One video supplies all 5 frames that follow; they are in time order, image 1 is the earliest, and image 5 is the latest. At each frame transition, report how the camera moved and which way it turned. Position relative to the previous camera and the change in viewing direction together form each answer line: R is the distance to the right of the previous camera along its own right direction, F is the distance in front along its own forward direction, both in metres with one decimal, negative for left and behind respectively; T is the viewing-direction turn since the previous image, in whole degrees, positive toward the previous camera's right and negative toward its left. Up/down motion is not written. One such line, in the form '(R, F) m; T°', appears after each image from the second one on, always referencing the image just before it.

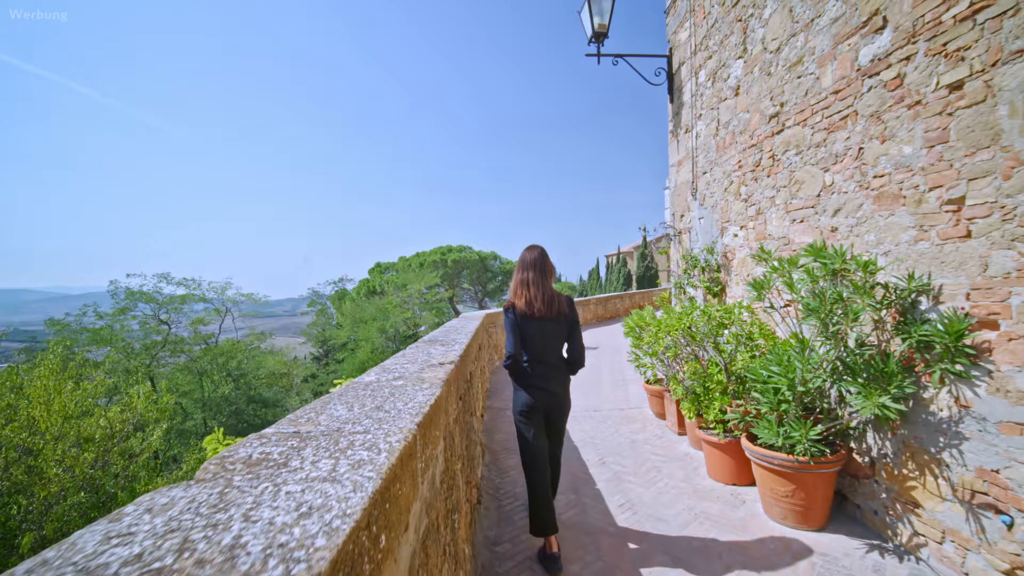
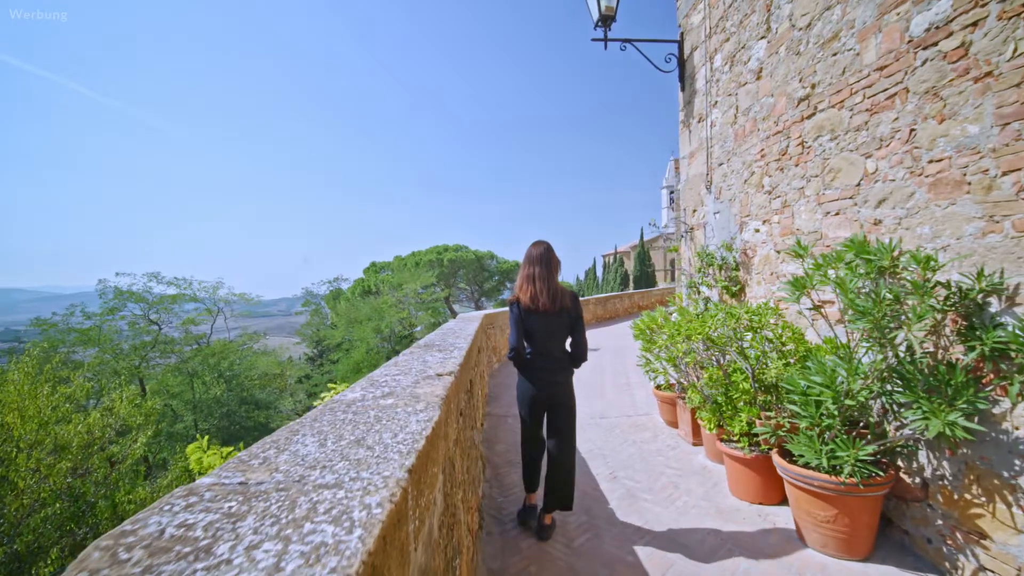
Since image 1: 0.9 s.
(-0.1, +0.3) m; +1°
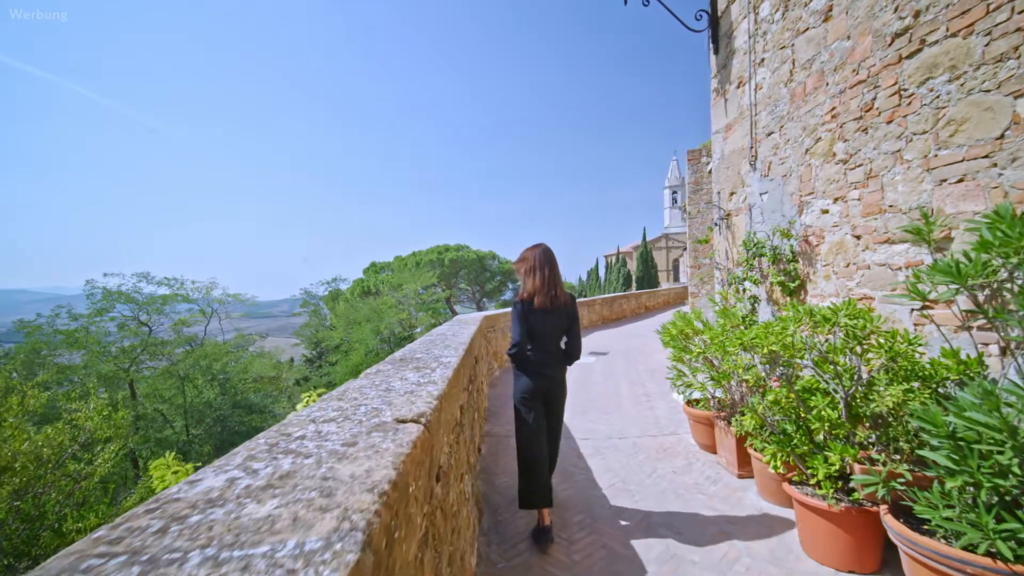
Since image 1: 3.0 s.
(0.0, +0.7) m; 0°
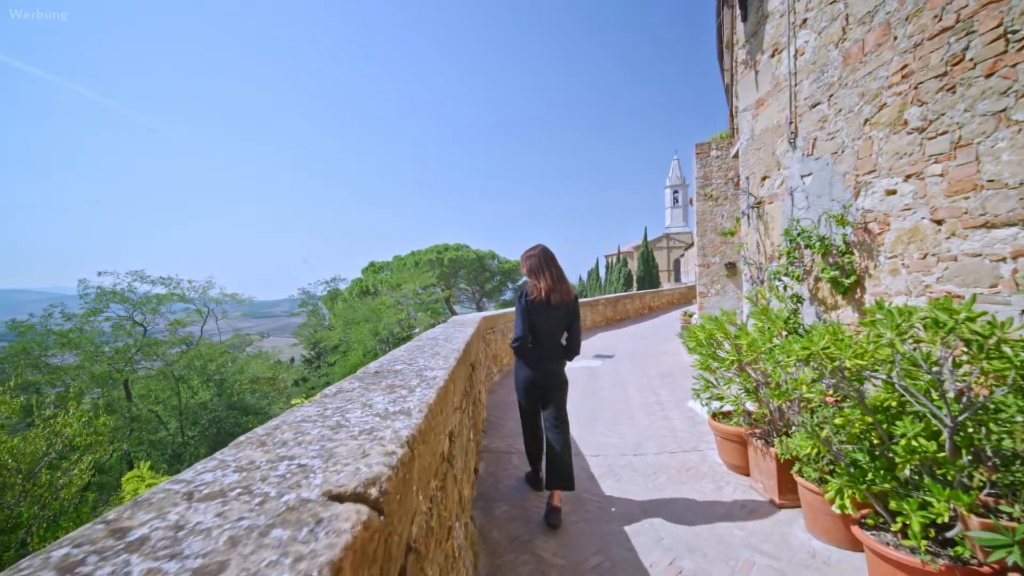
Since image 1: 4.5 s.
(0.0, +0.5) m; 0°
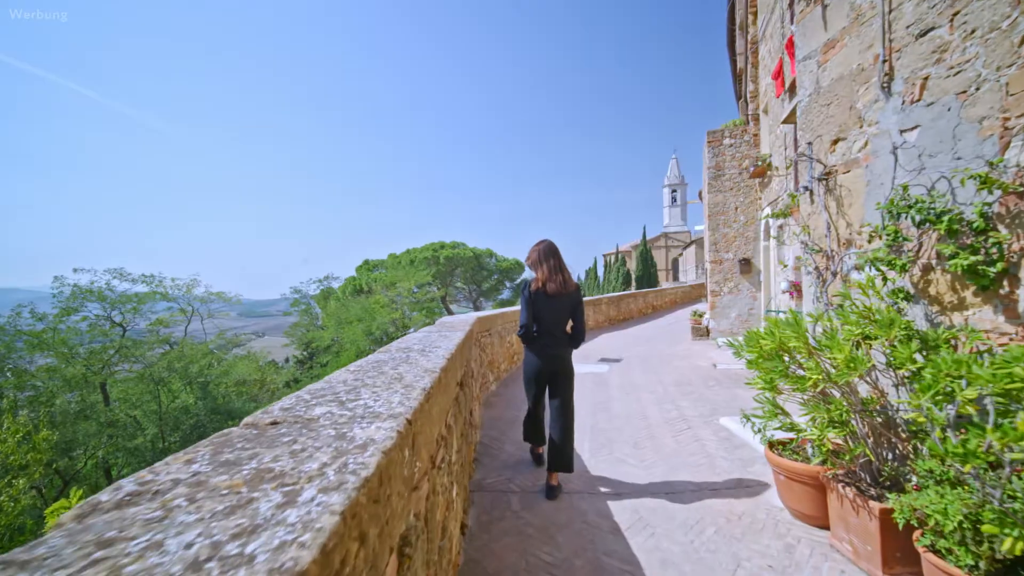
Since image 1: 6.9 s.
(0.0, +0.8) m; 0°
